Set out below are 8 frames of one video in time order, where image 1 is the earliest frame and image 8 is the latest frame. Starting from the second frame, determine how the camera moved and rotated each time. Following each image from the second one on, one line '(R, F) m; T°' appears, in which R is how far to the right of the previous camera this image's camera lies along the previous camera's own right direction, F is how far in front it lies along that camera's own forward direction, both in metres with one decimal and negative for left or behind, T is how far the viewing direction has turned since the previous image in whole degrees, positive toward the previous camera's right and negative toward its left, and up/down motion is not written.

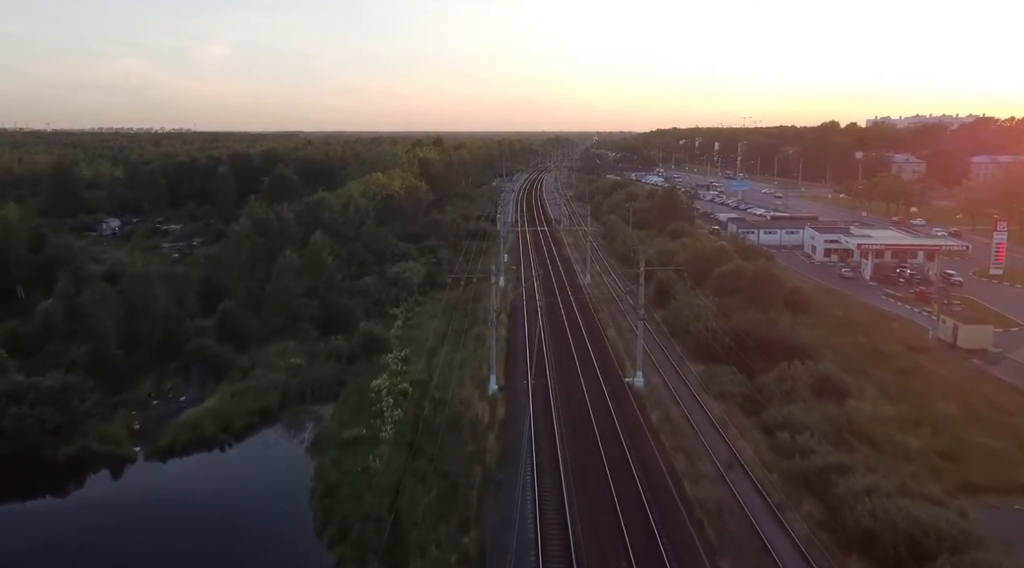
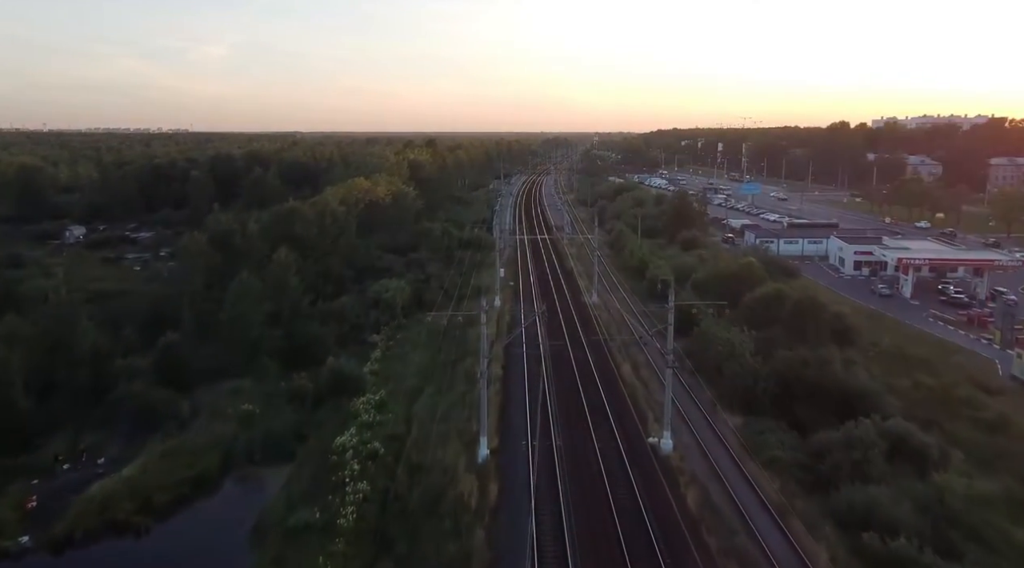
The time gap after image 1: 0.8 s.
(+0.1, +3.6) m; 0°
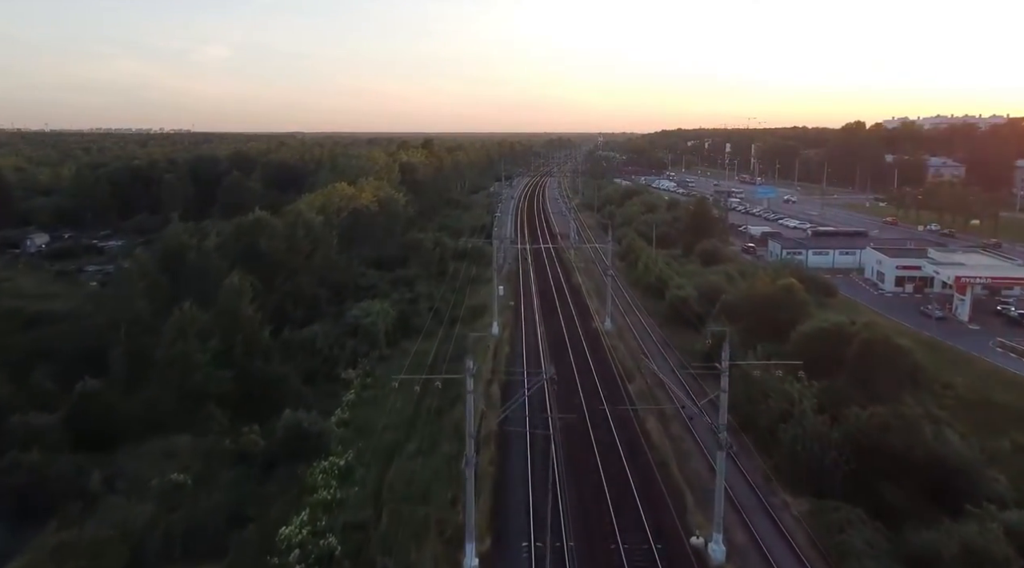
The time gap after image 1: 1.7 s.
(+0.1, +3.7) m; 0°
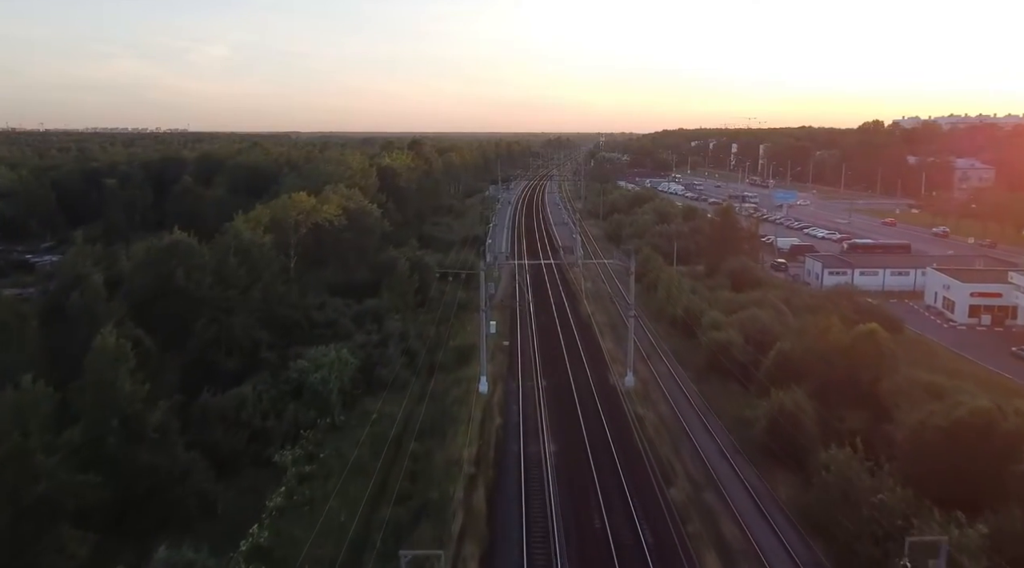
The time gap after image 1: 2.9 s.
(+0.1, +5.4) m; 0°
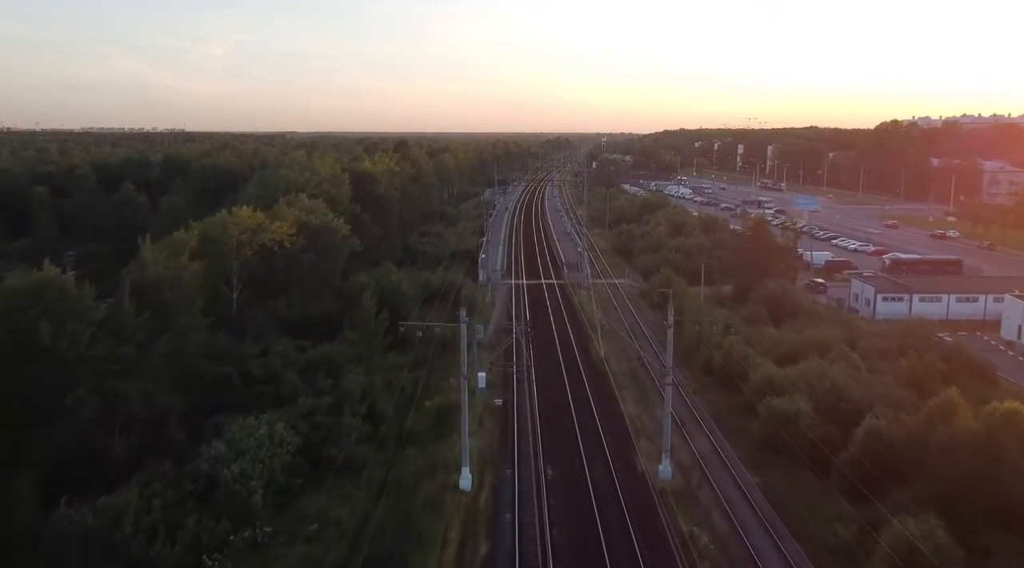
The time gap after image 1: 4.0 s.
(+0.1, +4.9) m; 0°
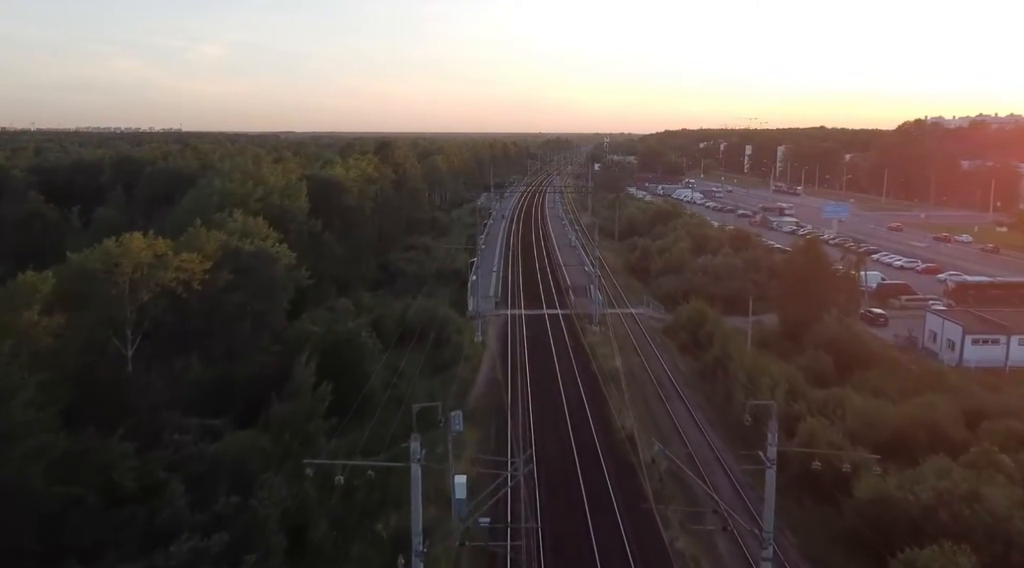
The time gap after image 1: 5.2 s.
(+0.1, +5.4) m; 0°
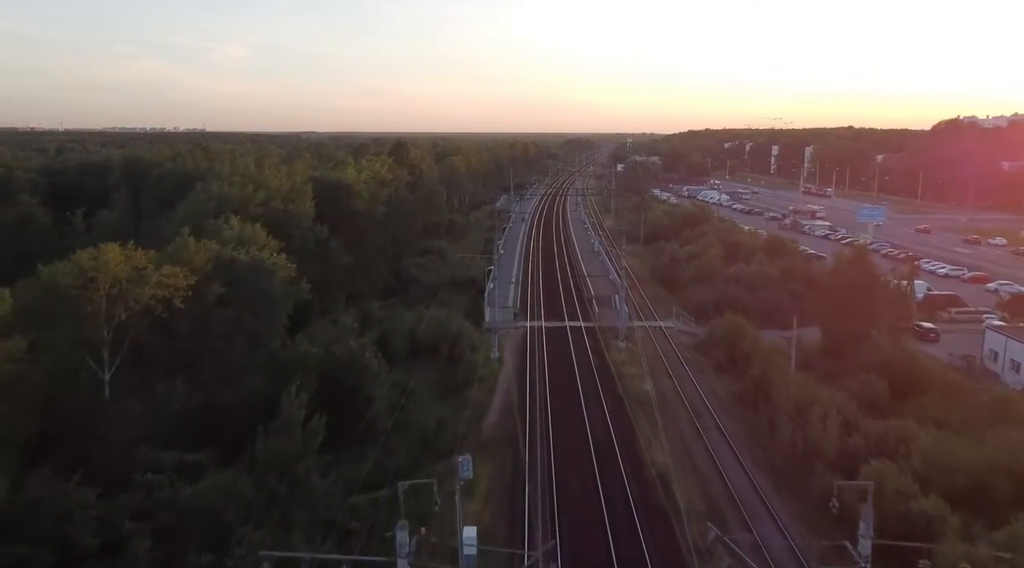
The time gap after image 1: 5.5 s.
(0.0, +1.7) m; -1°
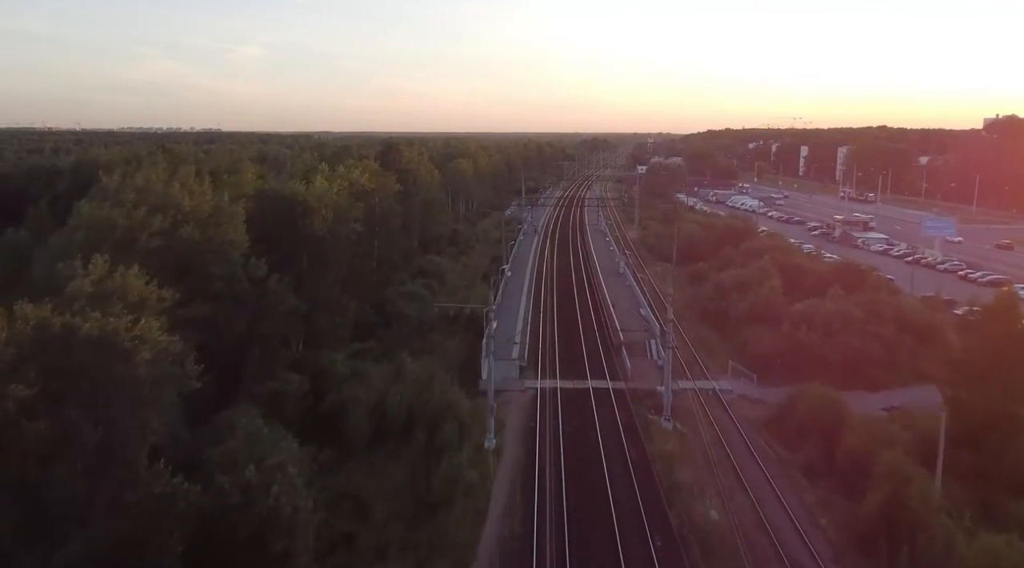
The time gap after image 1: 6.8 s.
(+0.2, +5.9) m; -1°
